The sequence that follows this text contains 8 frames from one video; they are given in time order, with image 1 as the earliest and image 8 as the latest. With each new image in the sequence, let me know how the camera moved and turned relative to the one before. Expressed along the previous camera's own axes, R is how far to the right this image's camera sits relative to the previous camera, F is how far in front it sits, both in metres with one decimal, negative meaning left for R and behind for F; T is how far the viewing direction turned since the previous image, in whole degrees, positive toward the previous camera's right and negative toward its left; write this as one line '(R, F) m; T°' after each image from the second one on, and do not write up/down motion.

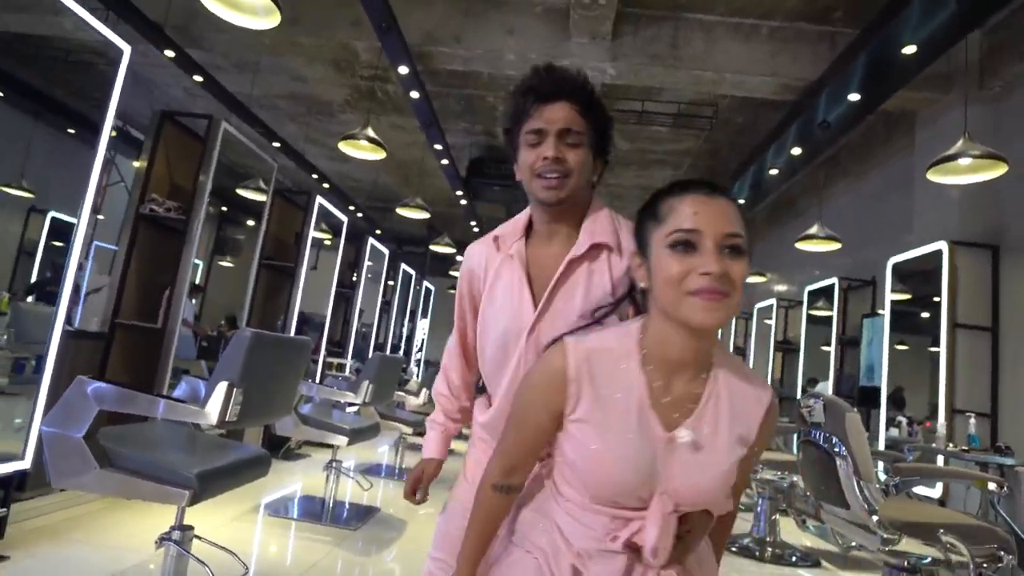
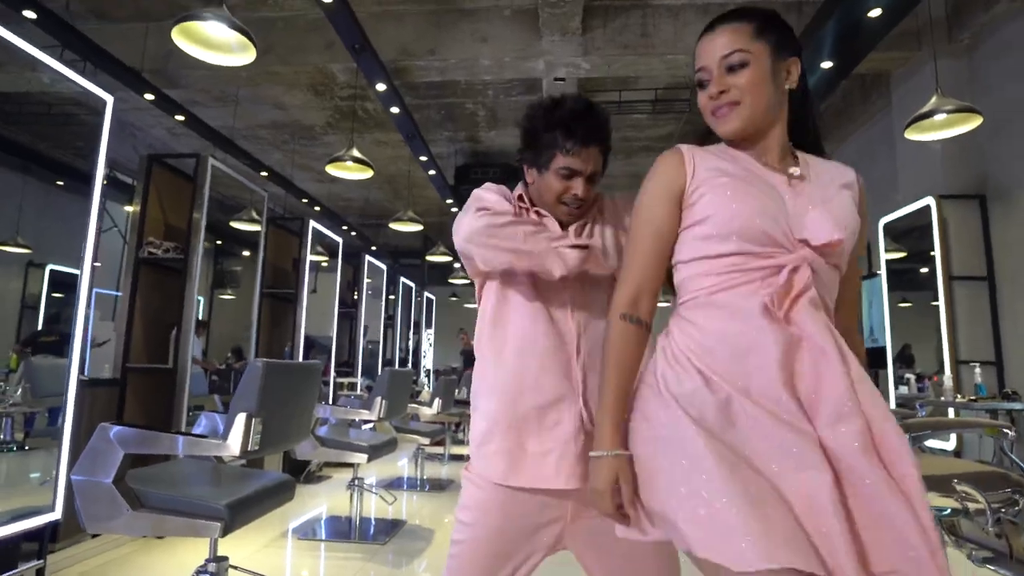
(0.0, -0.1) m; 0°
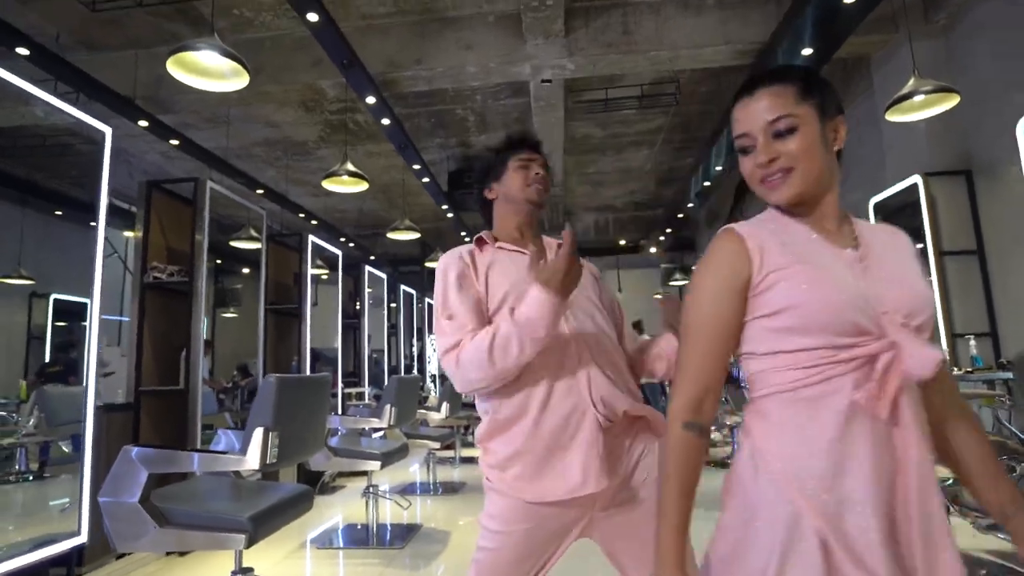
(0.0, -0.1) m; 0°
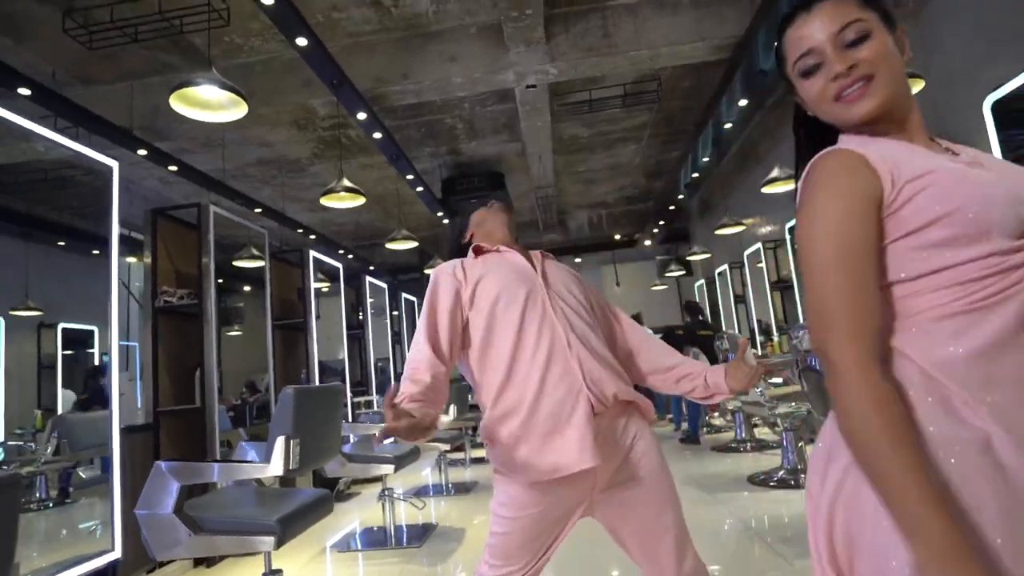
(0.0, -0.1) m; 0°
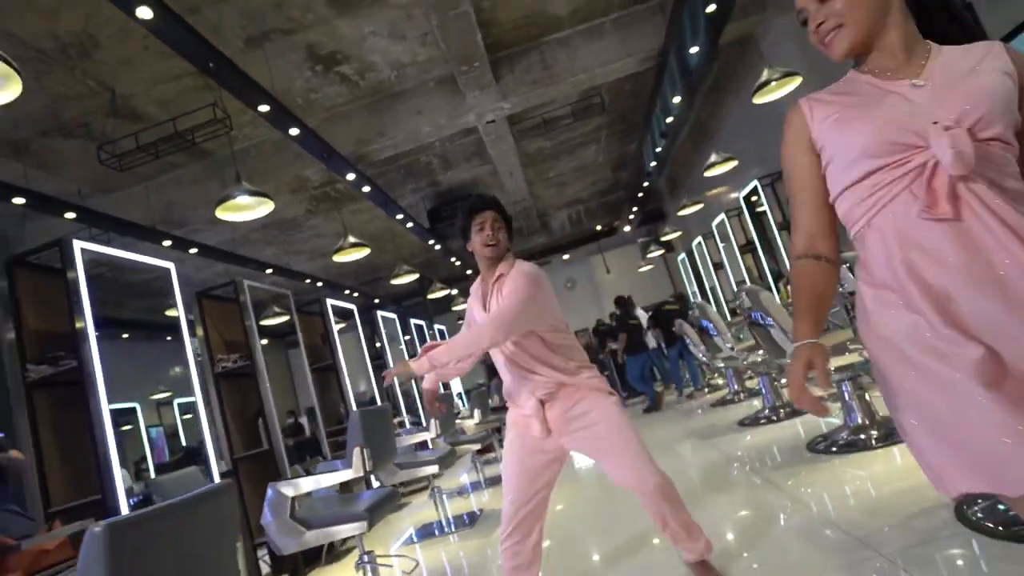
(0.0, -0.8) m; 0°
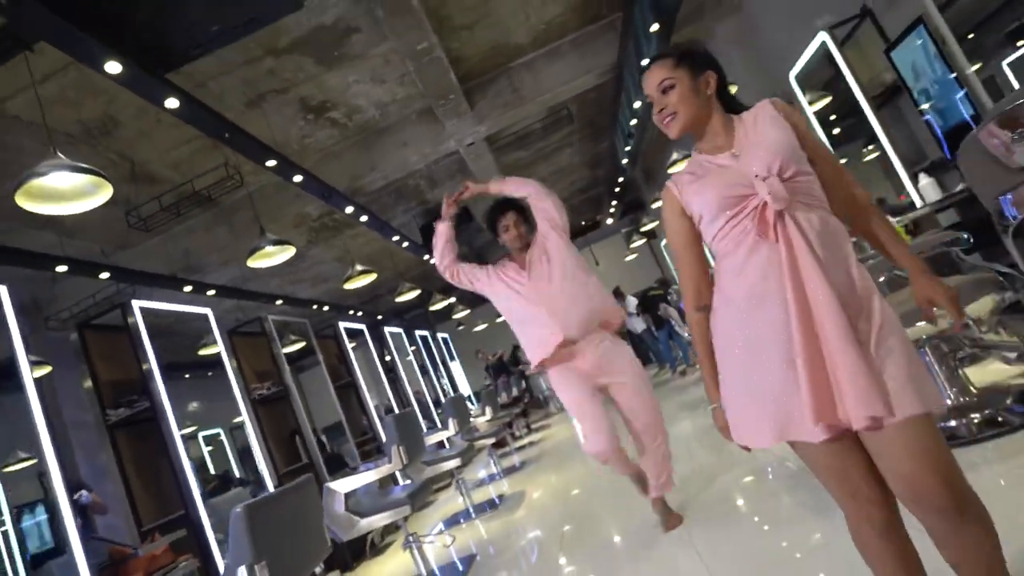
(0.0, -0.6) m; 0°
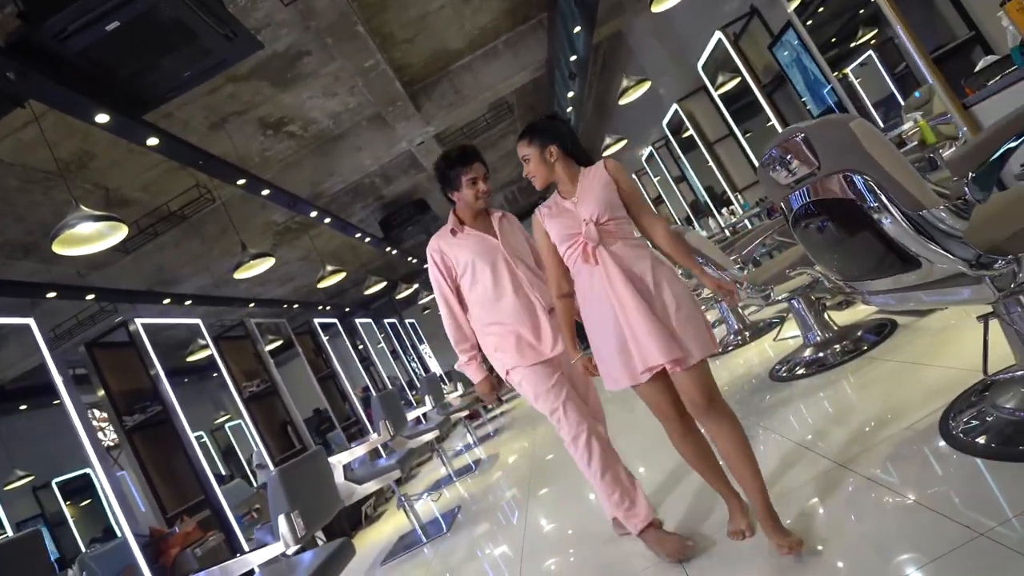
(0.0, -0.6) m; +3°
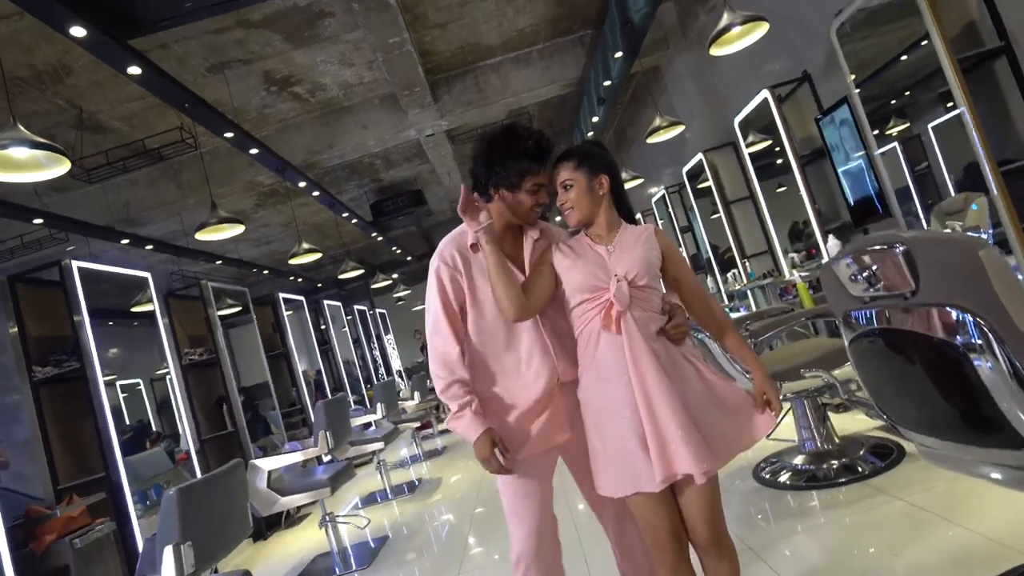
(-0.1, +0.4) m; +2°
